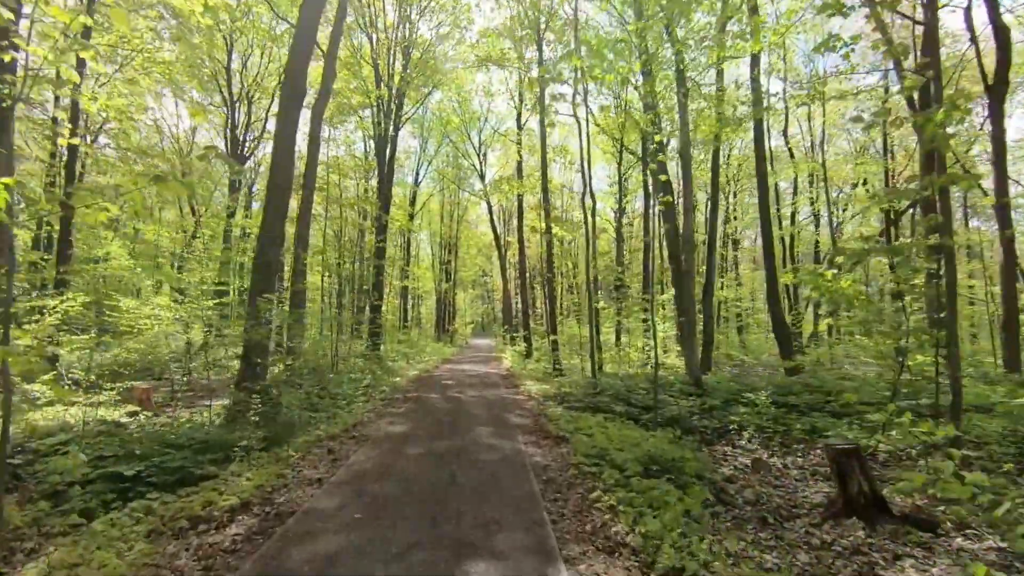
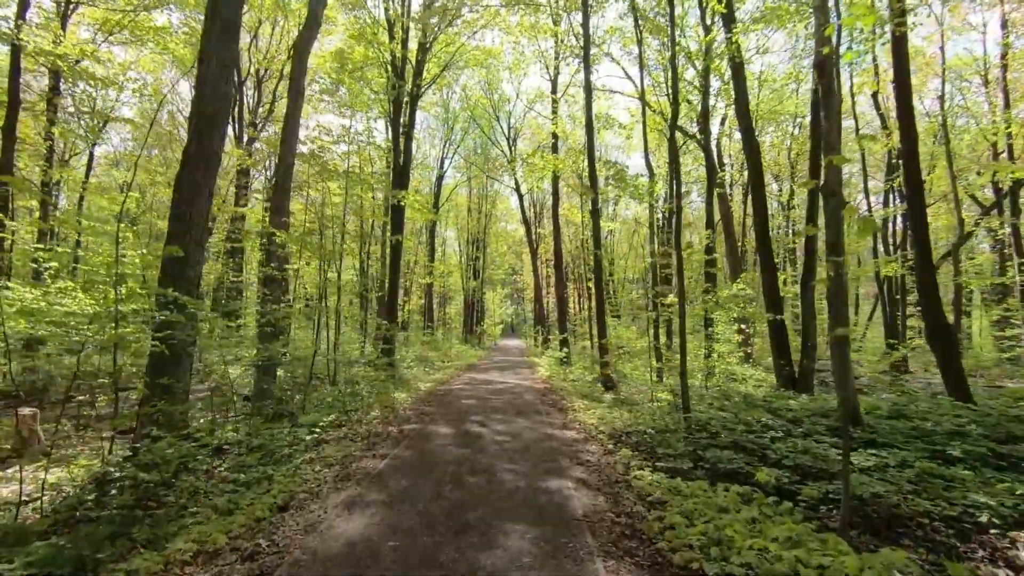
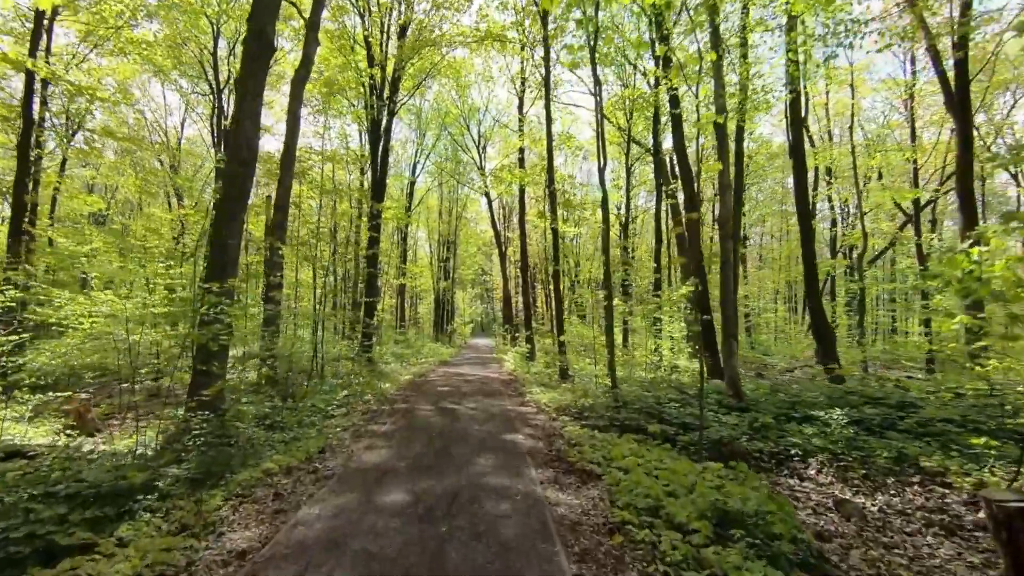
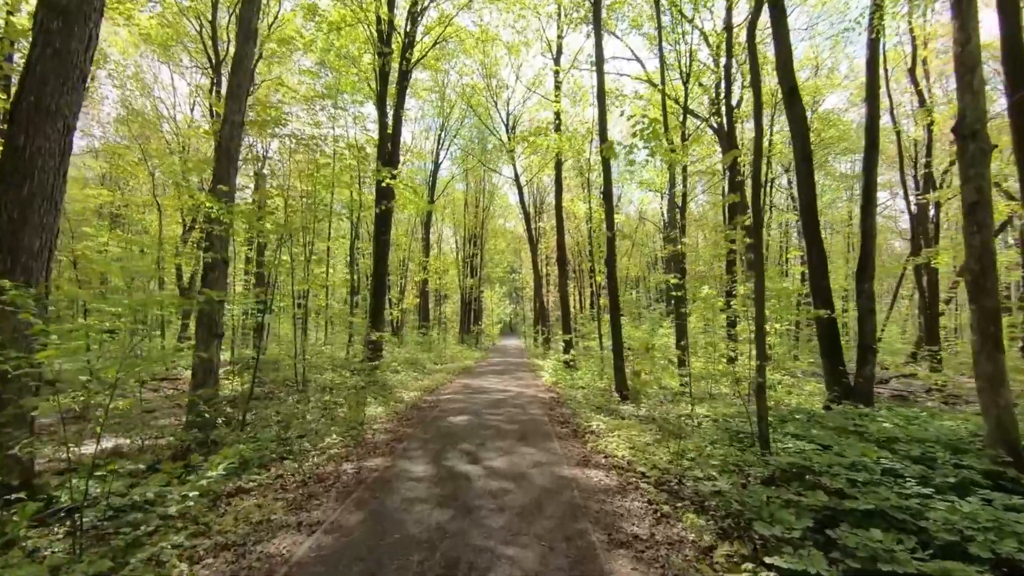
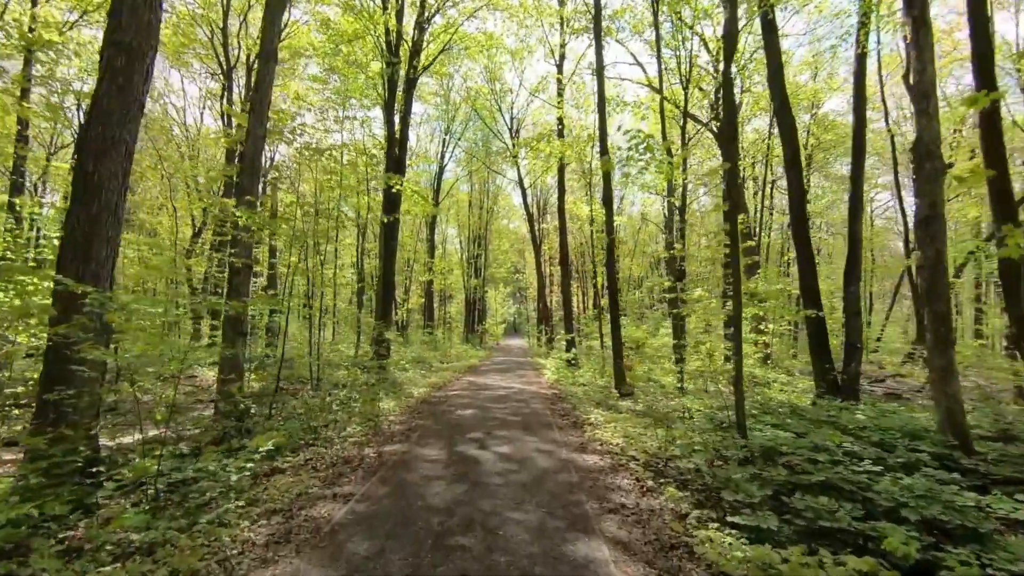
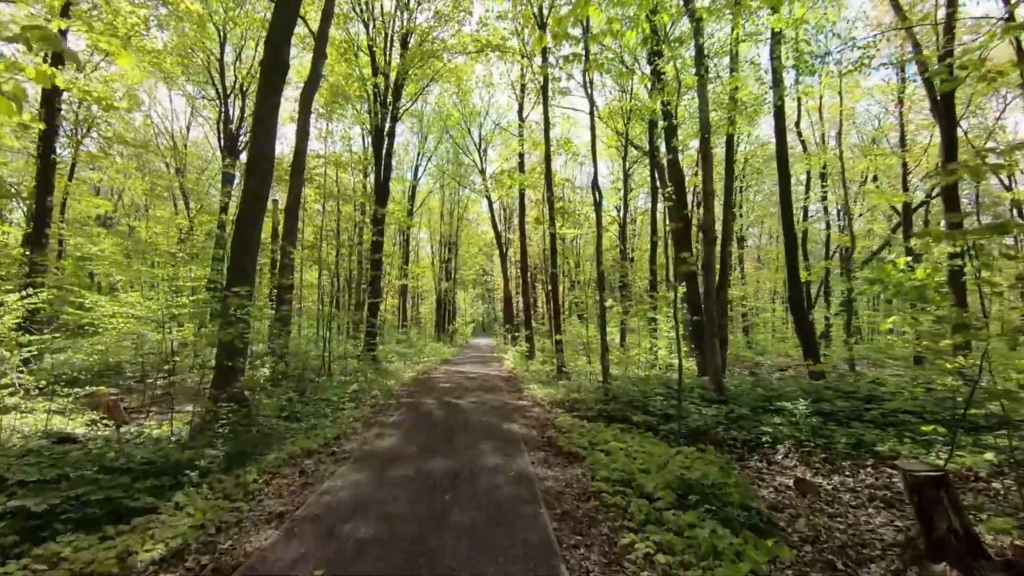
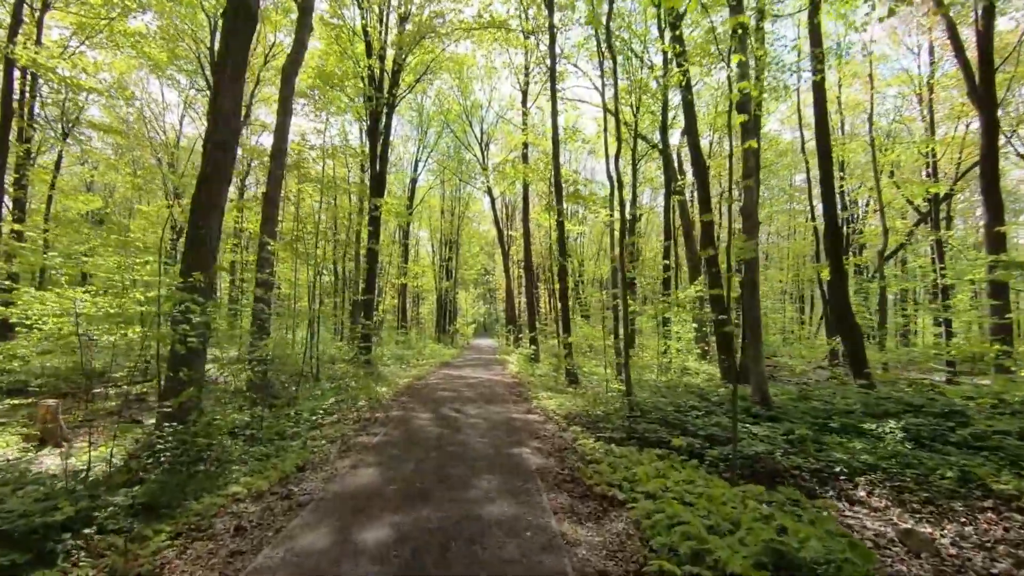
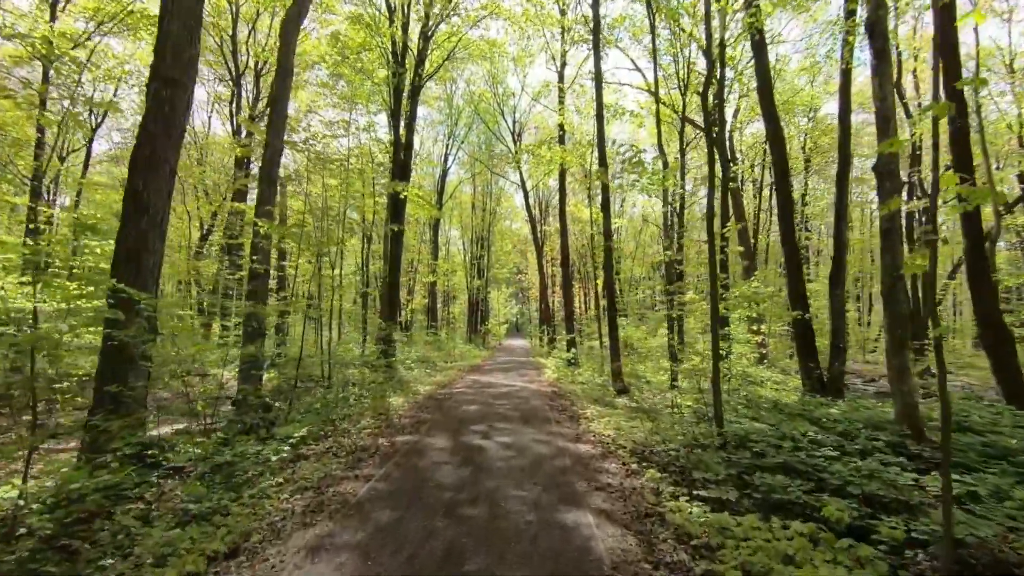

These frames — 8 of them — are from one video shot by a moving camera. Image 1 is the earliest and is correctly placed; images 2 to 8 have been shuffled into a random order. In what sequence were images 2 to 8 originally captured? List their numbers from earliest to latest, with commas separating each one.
6, 3, 7, 2, 8, 5, 4
